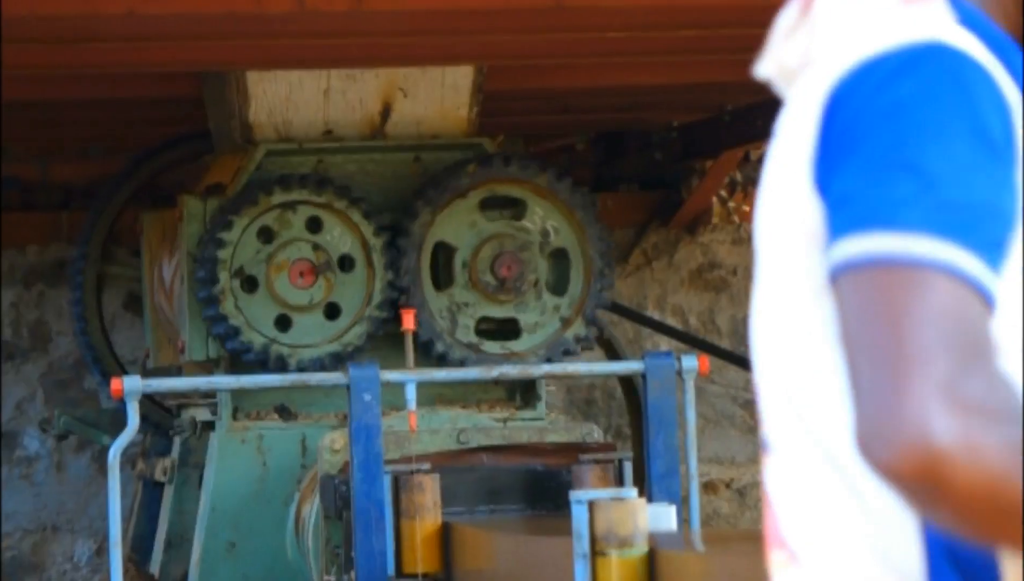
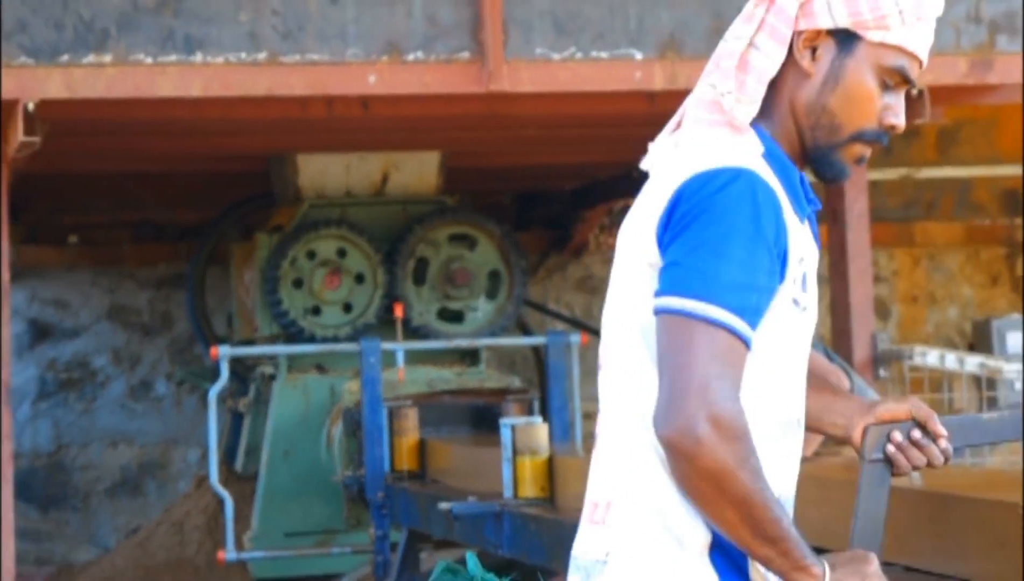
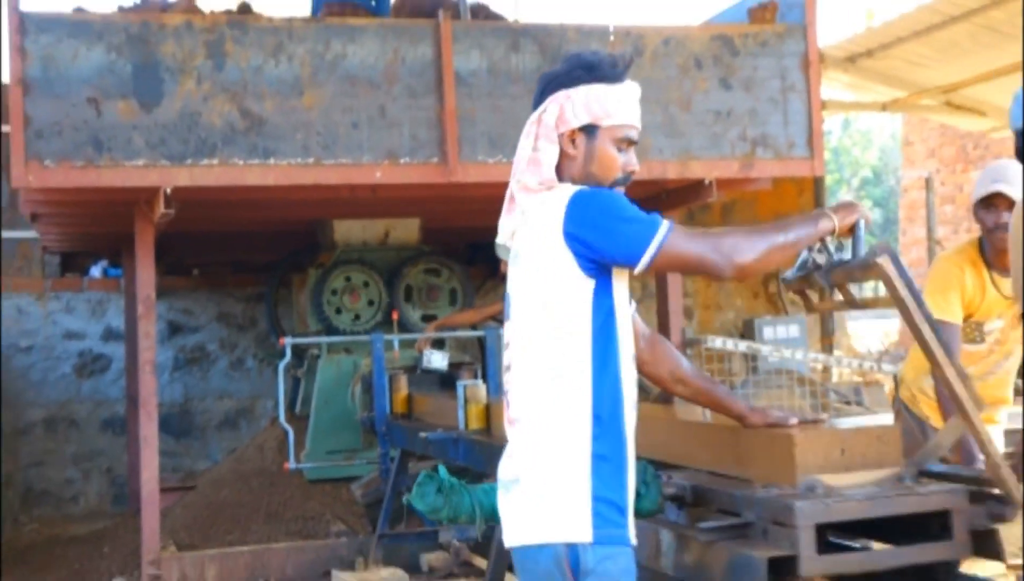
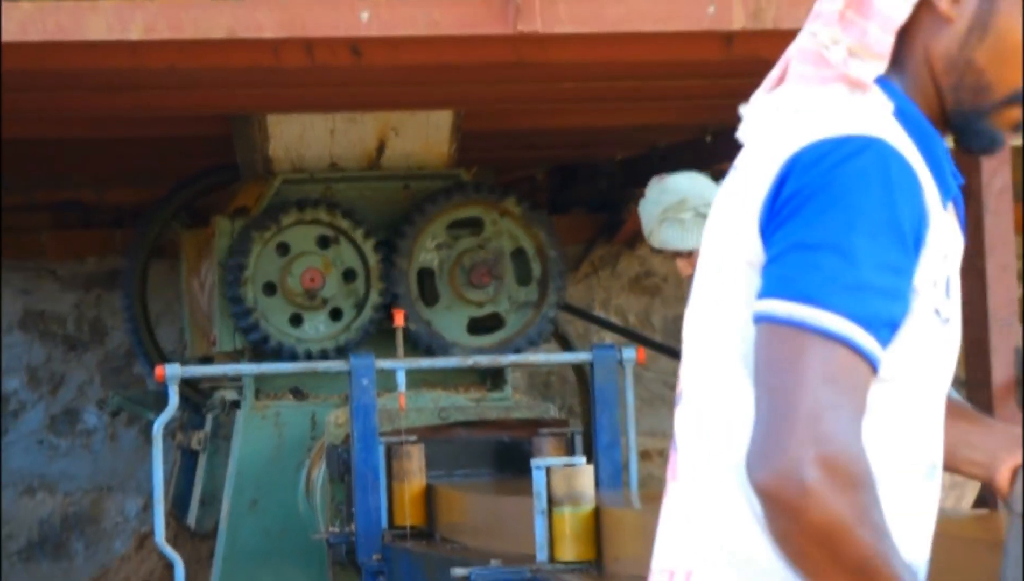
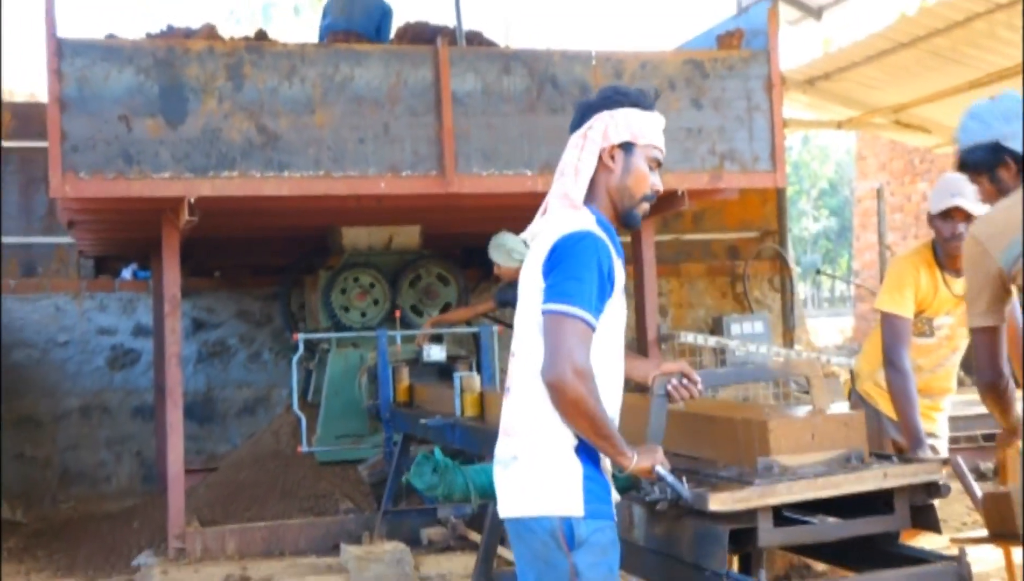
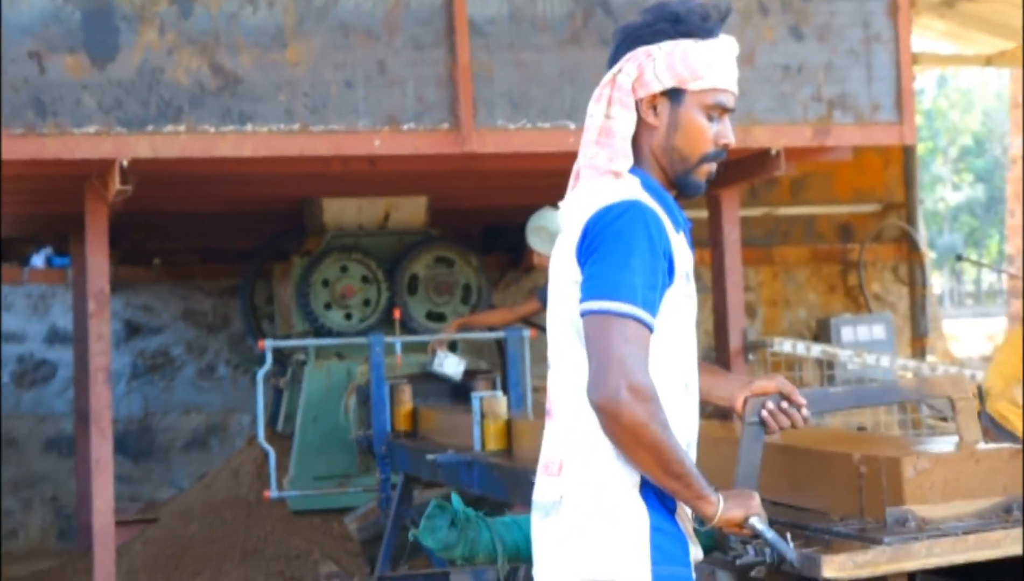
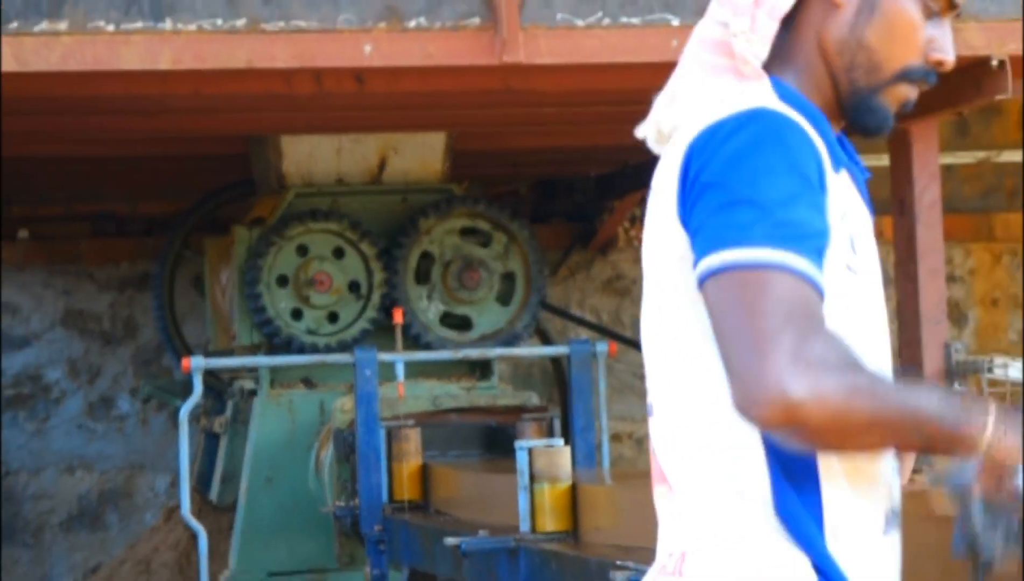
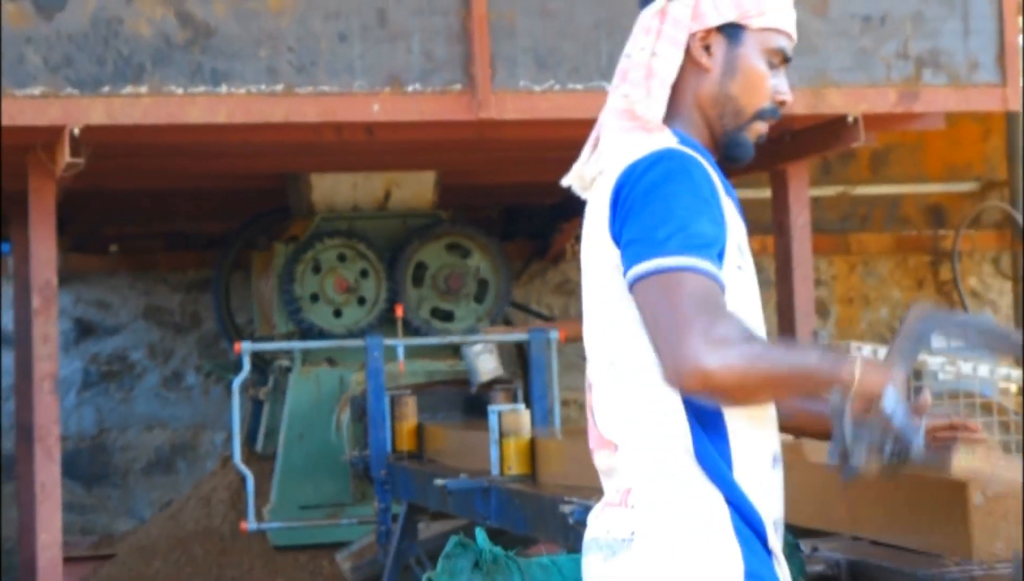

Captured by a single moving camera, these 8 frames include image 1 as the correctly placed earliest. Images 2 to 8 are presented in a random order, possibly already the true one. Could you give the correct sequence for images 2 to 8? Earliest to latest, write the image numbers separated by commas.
4, 7, 2, 8, 6, 3, 5
